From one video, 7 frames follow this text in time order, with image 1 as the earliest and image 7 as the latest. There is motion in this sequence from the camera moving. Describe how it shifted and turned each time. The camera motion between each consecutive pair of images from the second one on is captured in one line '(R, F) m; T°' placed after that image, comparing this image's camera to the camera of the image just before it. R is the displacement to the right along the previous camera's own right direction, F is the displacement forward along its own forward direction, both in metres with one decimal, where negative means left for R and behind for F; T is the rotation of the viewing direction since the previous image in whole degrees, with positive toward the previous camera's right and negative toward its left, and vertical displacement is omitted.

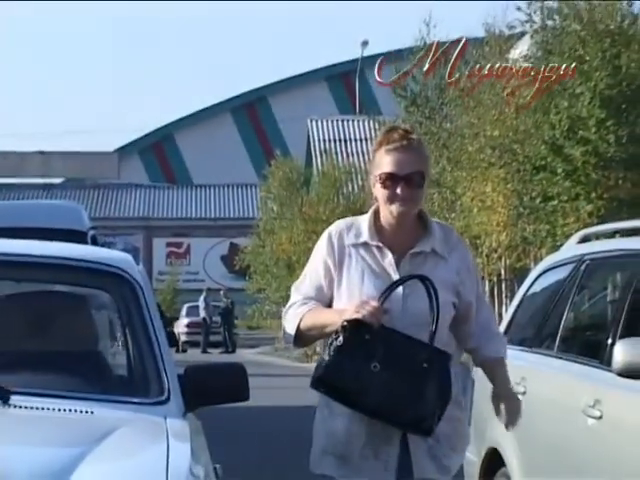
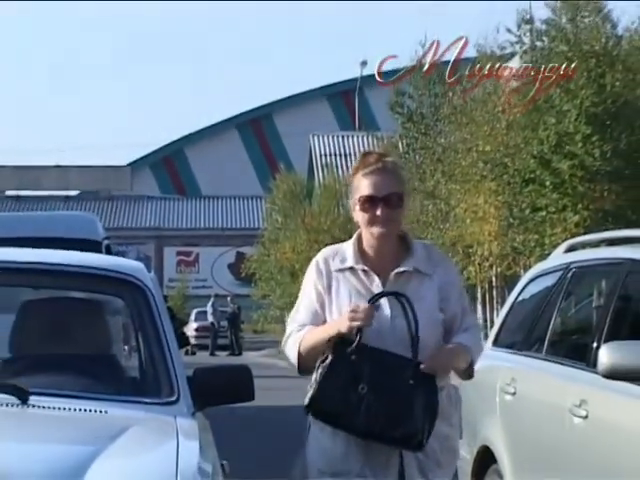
(+0.3, -0.2) m; -3°
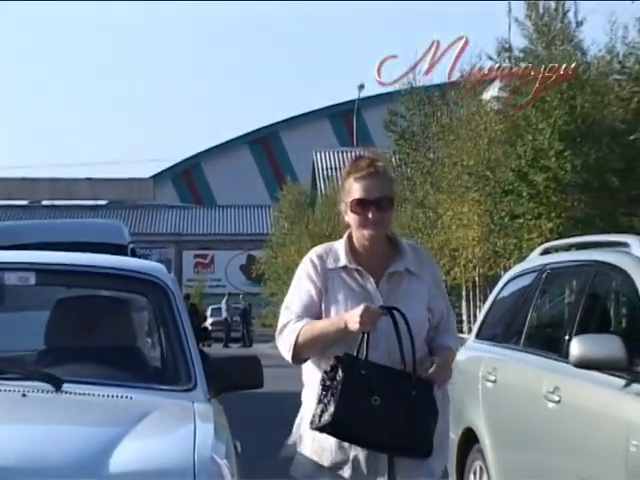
(0.0, -0.6) m; 0°
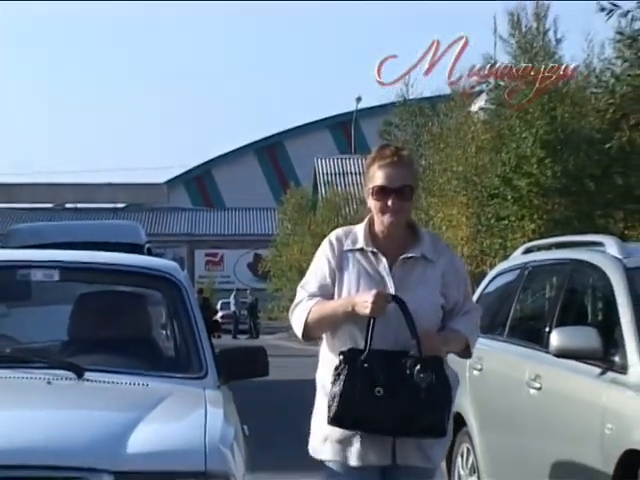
(0.0, -0.5) m; 0°
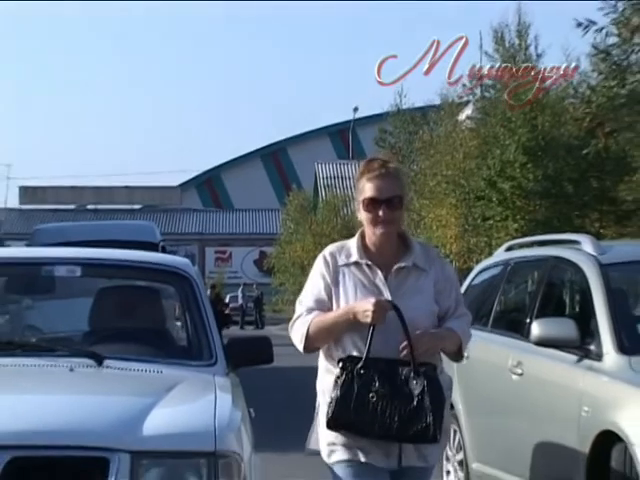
(0.0, -0.5) m; 0°
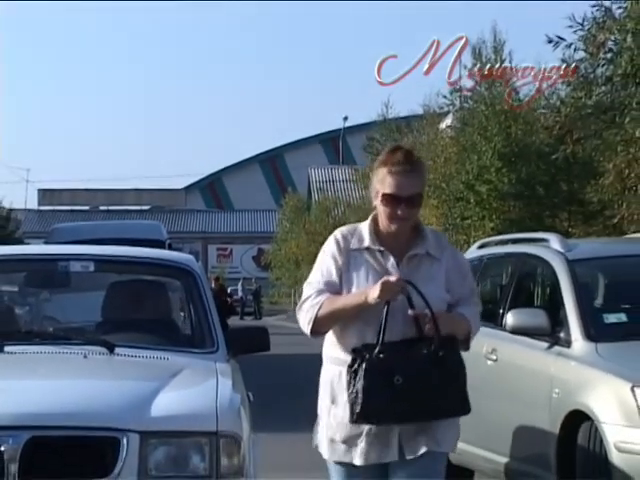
(0.0, -0.6) m; 0°
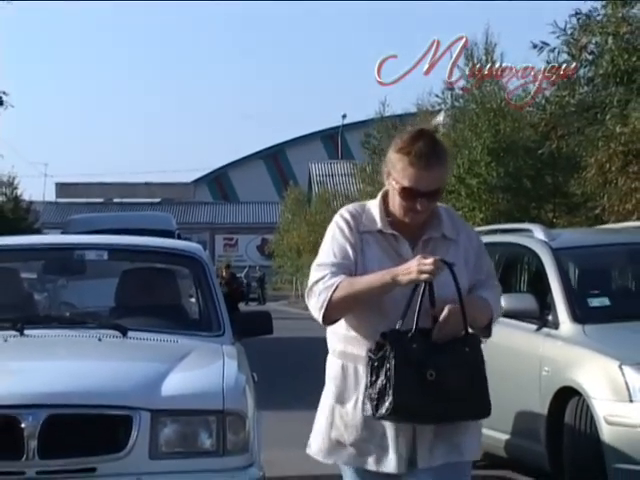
(0.0, -0.5) m; 0°
